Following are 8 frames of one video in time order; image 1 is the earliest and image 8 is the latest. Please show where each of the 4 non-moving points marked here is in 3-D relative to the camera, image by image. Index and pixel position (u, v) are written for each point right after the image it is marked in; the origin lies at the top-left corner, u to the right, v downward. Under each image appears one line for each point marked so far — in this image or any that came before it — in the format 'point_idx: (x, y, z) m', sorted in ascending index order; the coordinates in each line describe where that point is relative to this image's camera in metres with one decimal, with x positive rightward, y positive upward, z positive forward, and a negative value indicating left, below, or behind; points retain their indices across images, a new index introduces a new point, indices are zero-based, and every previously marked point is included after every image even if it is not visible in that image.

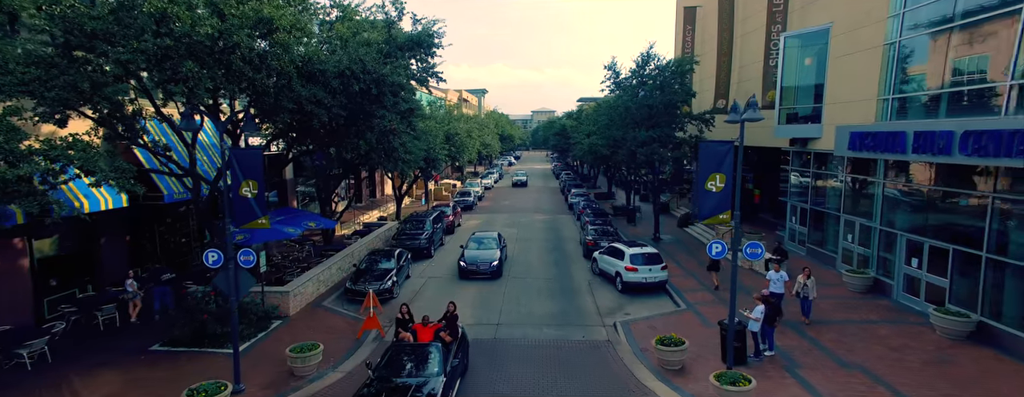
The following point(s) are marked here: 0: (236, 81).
0: (-5.1, +2.2, +9.5) m
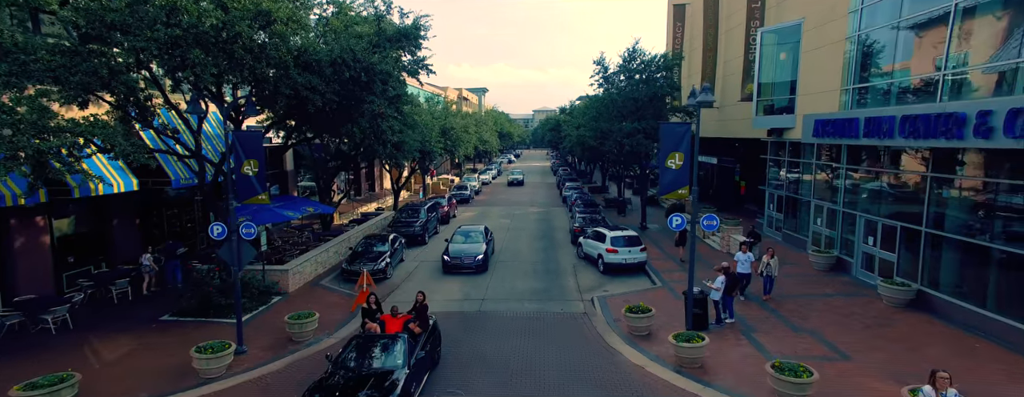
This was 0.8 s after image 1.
0: (-5.6, +2.7, +10.6) m
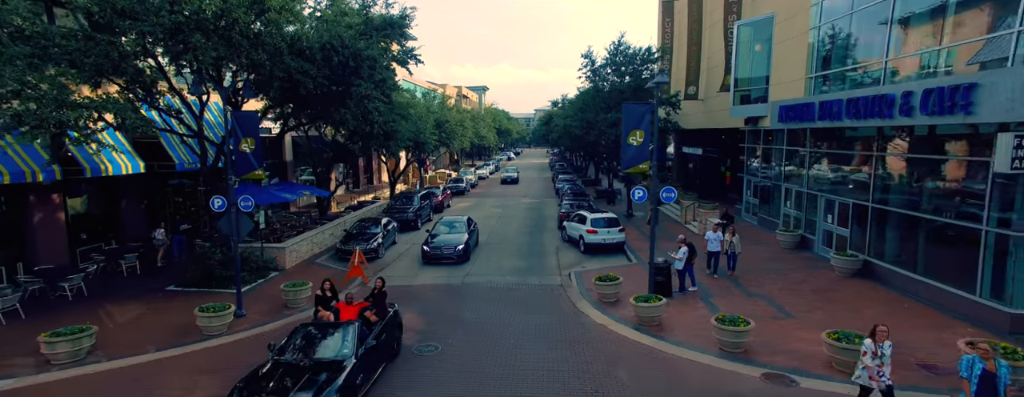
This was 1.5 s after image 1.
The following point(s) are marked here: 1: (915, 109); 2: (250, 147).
0: (-6.3, +3.3, +11.8) m
1: (+8.6, +1.9, +11.1) m
2: (-6.6, +1.3, +13.1) m
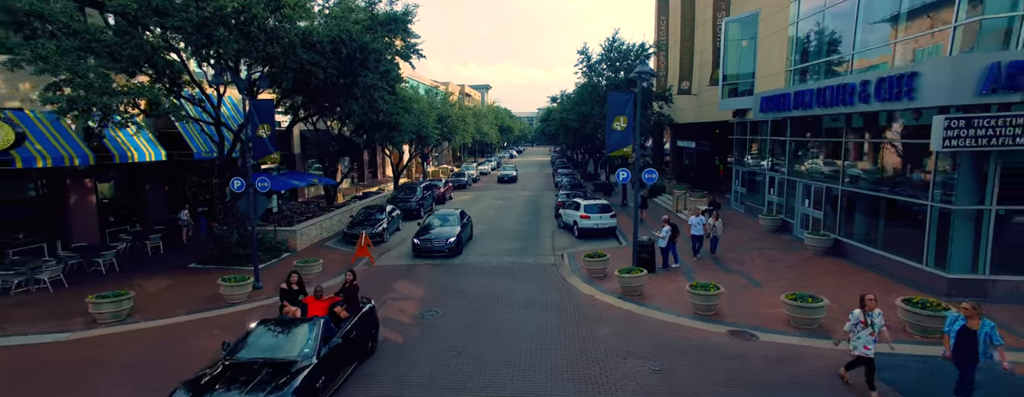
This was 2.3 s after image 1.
0: (-6.4, +3.8, +13.0) m
1: (+8.4, +2.4, +12.2) m
2: (-6.7, +1.8, +14.3) m
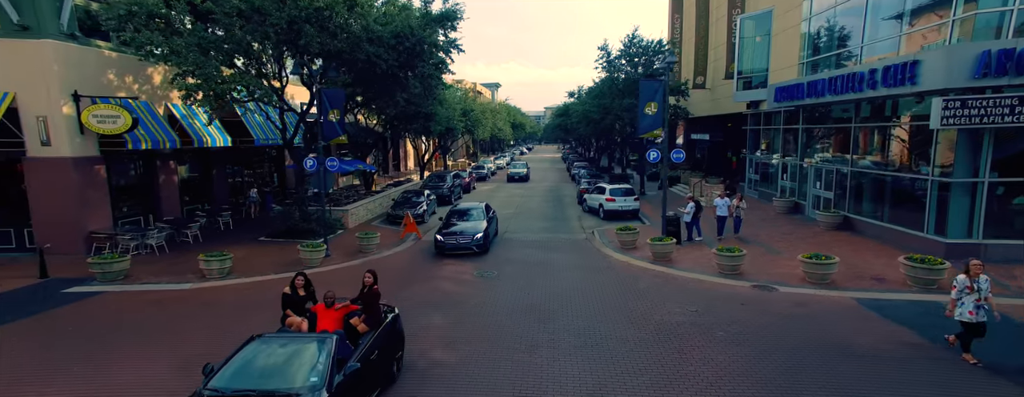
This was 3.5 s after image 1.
0: (-5.2, +4.5, +14.8) m
1: (+9.7, +3.1, +13.8) m
2: (-5.5, +2.5, +16.1) m
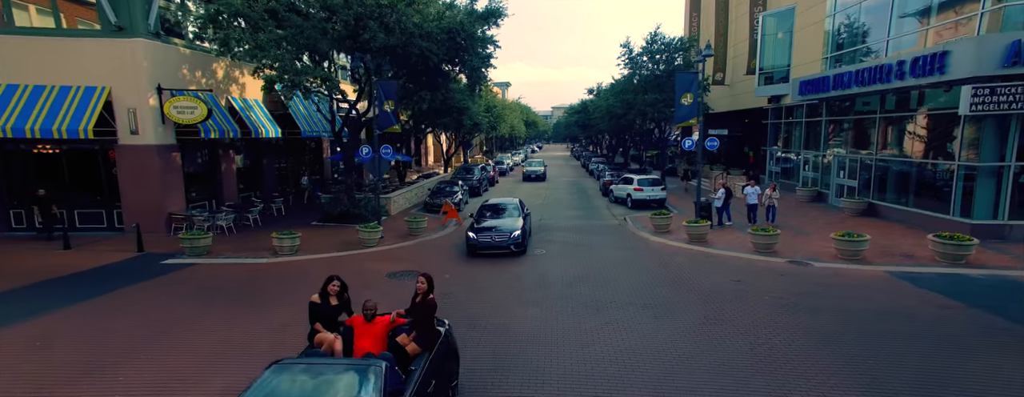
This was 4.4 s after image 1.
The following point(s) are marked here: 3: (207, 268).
0: (-3.8, +5.0, +15.8) m
1: (+11.1, +3.5, +14.7) m
2: (-4.0, +3.0, +17.2) m
3: (-7.5, -1.7, +12.8) m
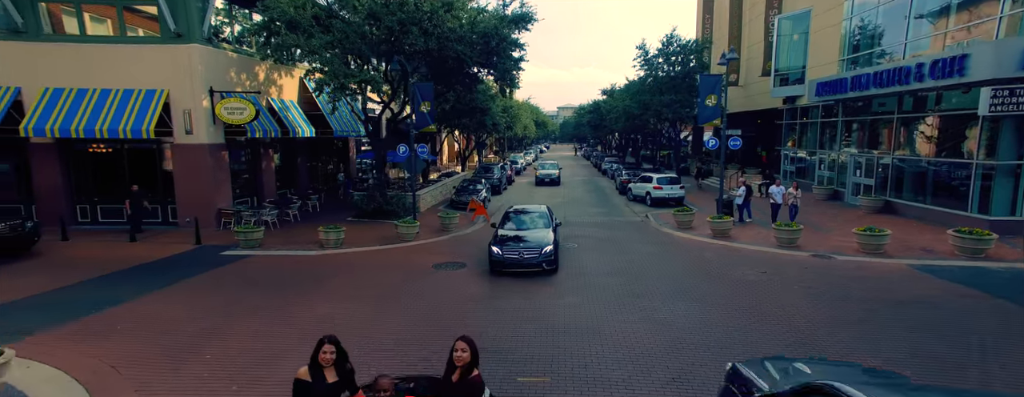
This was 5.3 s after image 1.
0: (-2.8, +5.1, +16.6) m
1: (+12.1, +3.6, +15.3) m
2: (-3.0, +3.1, +18.0) m
3: (-6.5, -1.6, +13.6) m
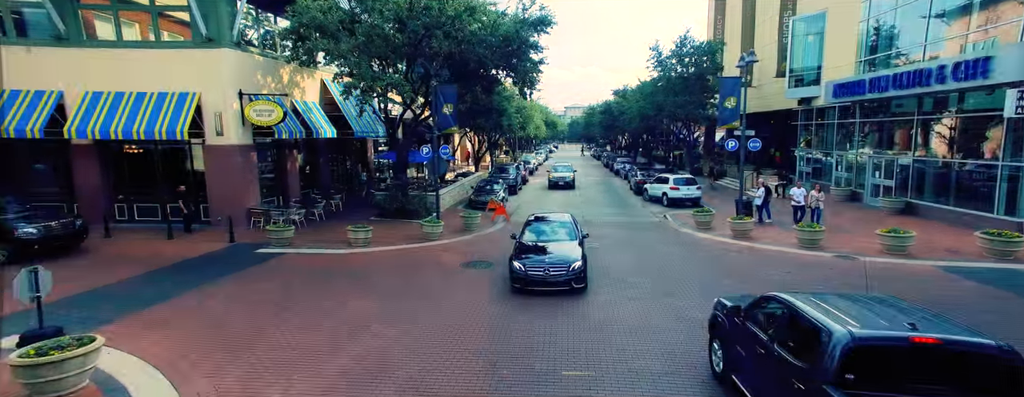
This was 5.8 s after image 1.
0: (-2.0, +5.1, +16.9) m
1: (+12.8, +3.6, +15.4) m
2: (-2.2, +3.1, +18.2) m
3: (-5.8, -1.6, +13.9) m
